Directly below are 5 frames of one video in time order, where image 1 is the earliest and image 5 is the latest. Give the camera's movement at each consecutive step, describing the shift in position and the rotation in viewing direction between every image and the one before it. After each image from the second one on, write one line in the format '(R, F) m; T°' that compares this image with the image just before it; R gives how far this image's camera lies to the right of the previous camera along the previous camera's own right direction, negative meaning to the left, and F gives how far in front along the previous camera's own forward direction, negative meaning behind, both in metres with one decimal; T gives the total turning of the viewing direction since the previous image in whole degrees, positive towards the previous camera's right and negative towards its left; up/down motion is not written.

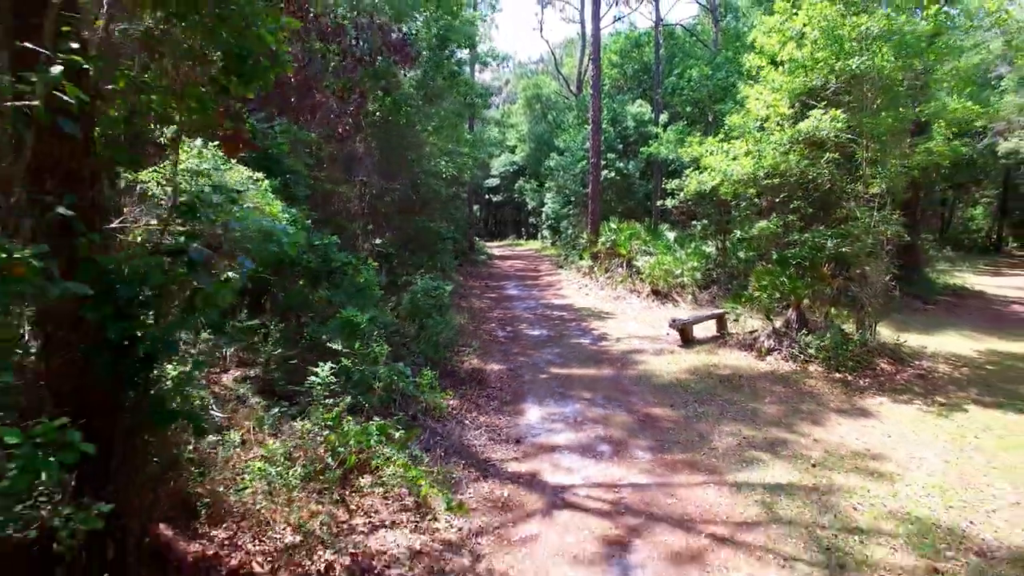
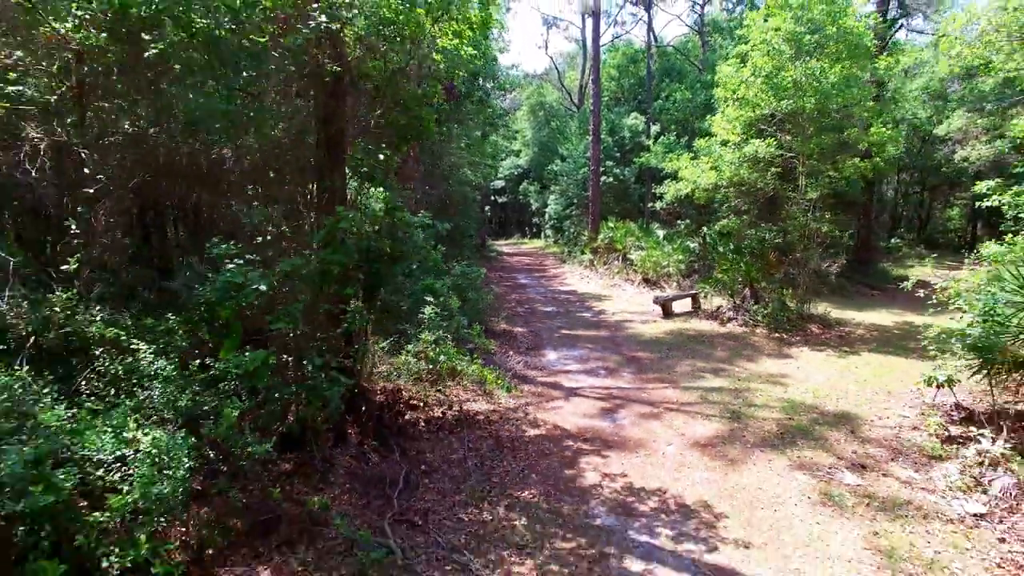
(-0.4, -2.8) m; 0°
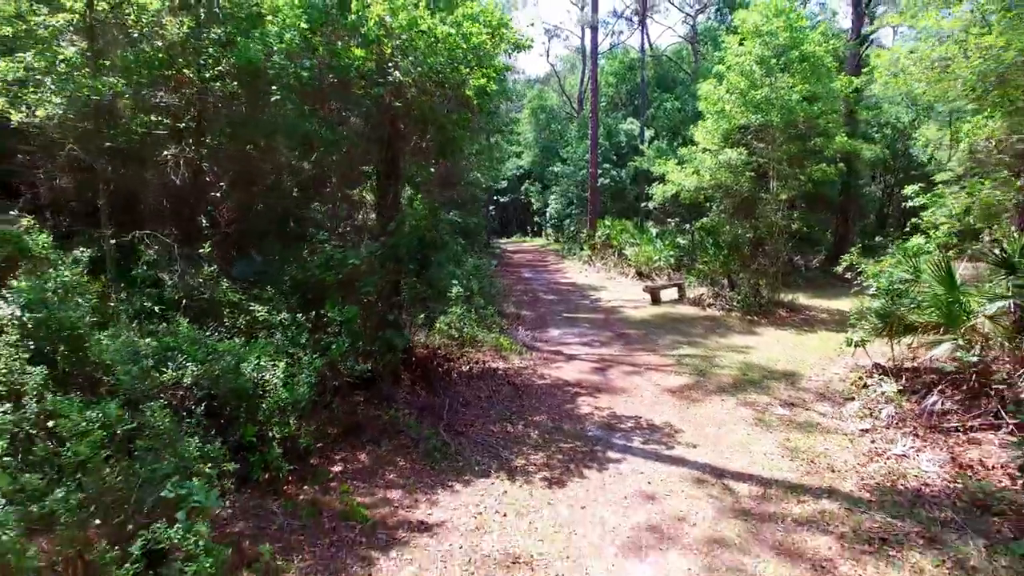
(-0.2, -1.7) m; 0°
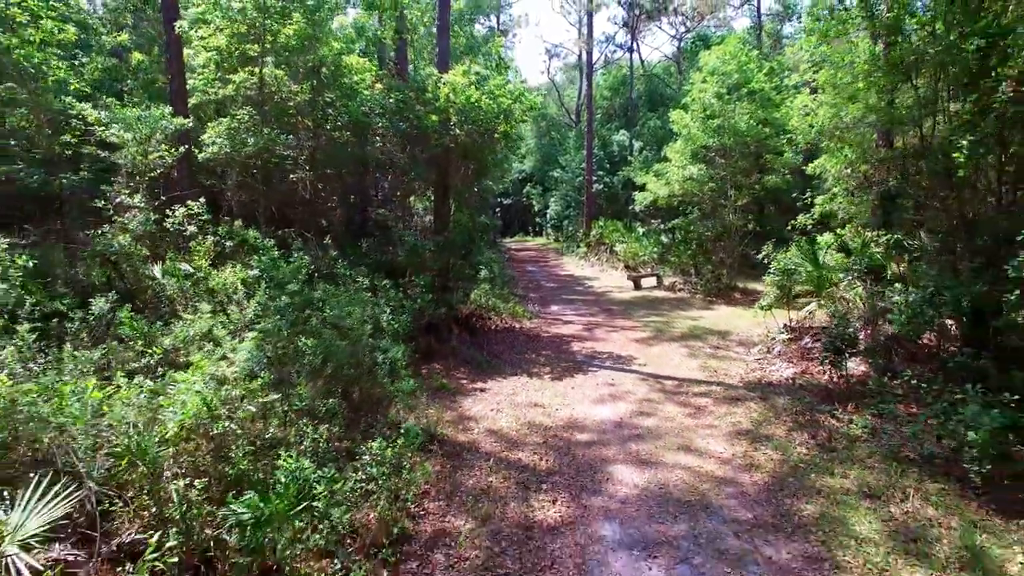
(-0.3, -3.2) m; 0°
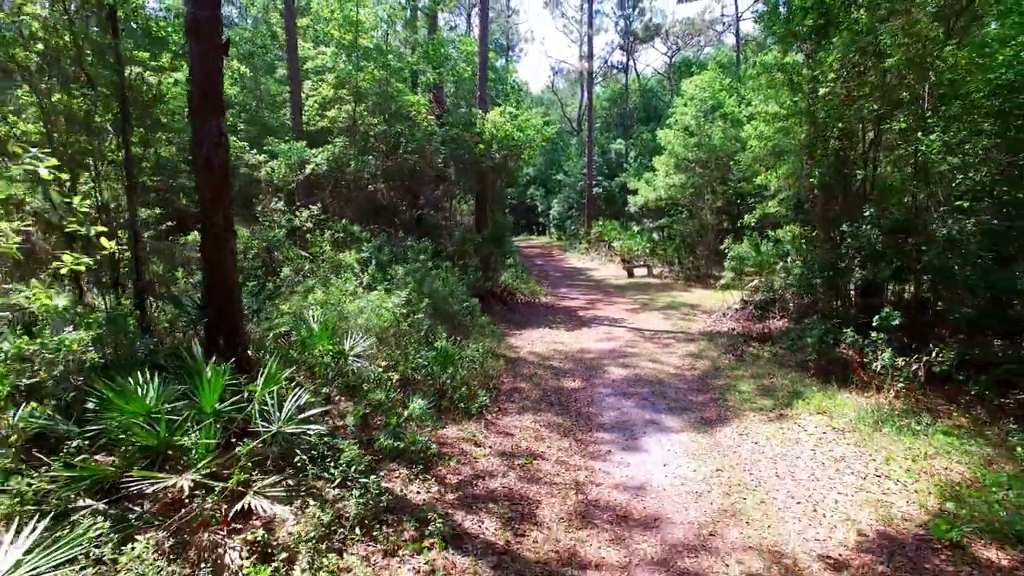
(-0.6, -3.4) m; 0°
